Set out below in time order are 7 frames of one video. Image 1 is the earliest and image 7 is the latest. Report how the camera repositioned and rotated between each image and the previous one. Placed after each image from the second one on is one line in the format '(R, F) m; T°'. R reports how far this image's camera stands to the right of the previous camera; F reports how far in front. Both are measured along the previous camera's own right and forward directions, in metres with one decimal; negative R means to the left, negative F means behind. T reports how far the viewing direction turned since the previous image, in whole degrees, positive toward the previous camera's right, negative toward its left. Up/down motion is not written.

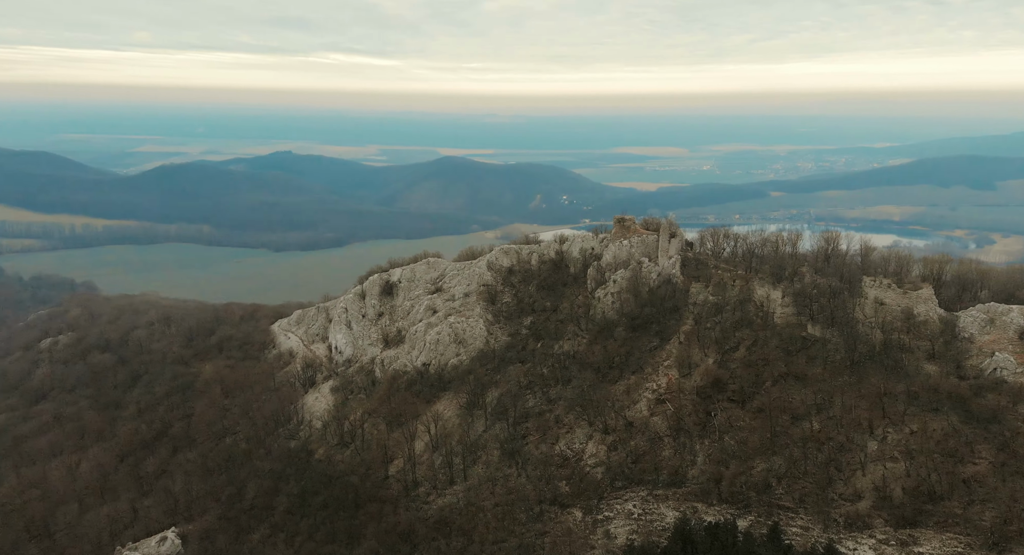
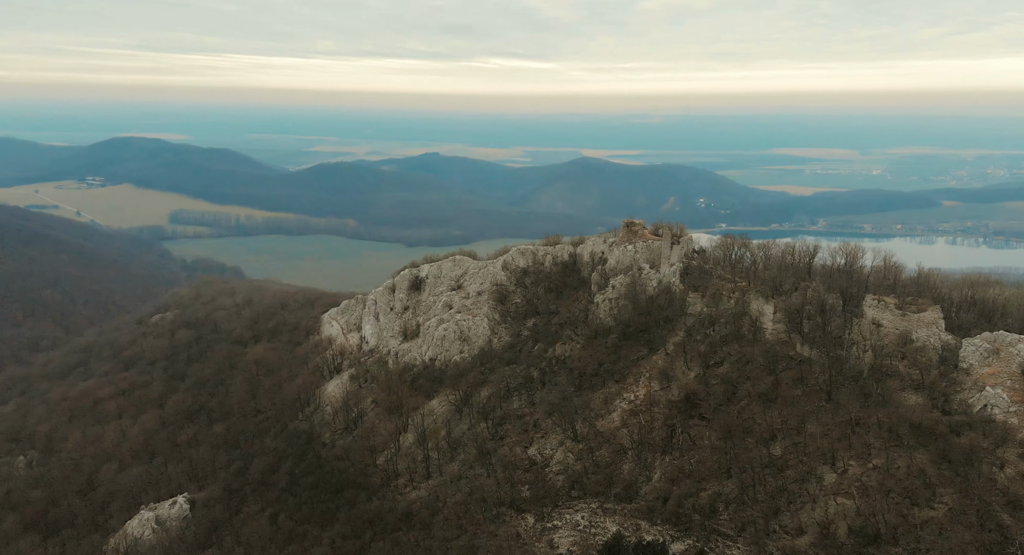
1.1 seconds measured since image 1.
(+8.8, +0.7) m; -12°
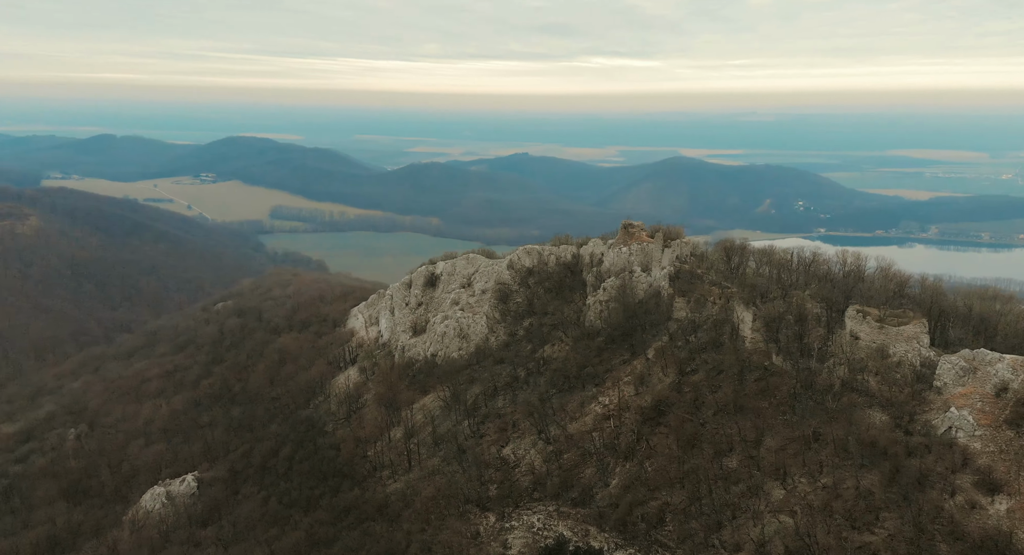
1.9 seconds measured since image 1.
(+6.1, +0.3) m; -8°
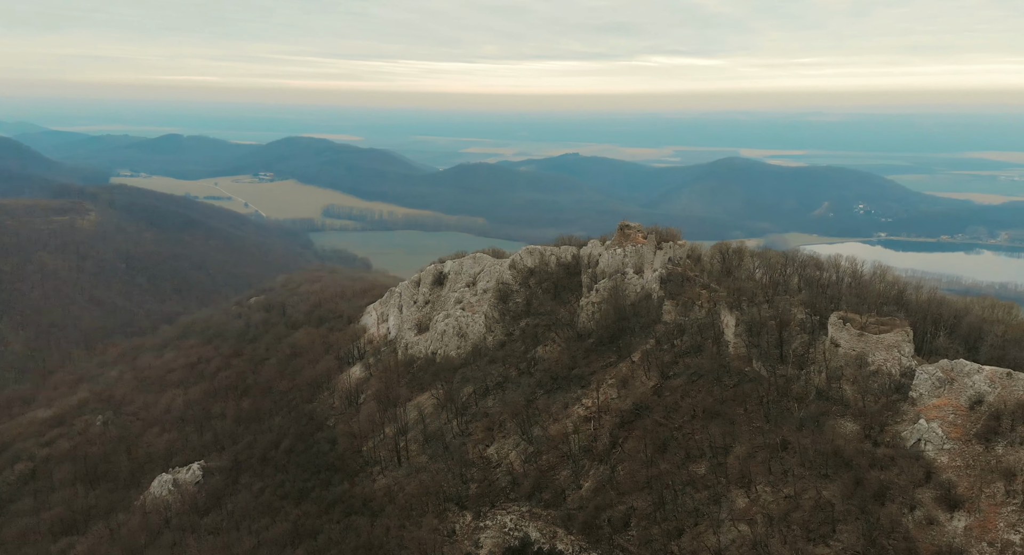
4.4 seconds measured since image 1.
(+3.6, +0.1) m; -4°
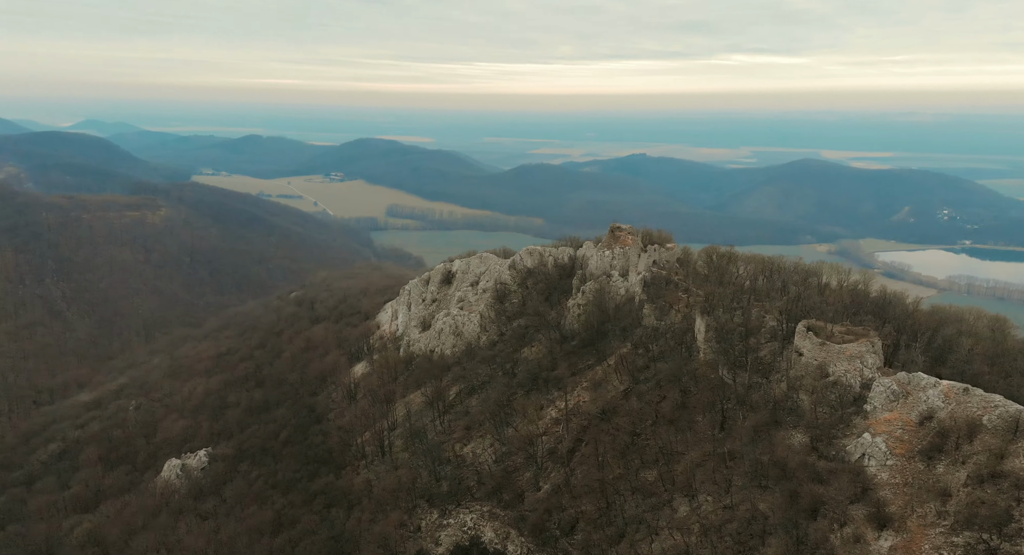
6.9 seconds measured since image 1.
(+4.8, +0.2) m; -6°
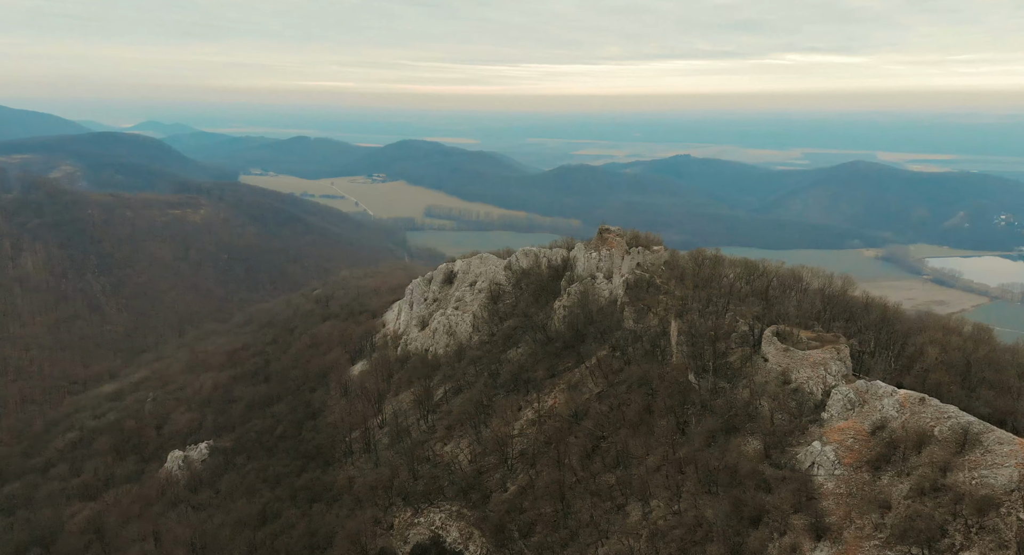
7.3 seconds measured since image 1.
(+3.3, +0.1) m; -4°
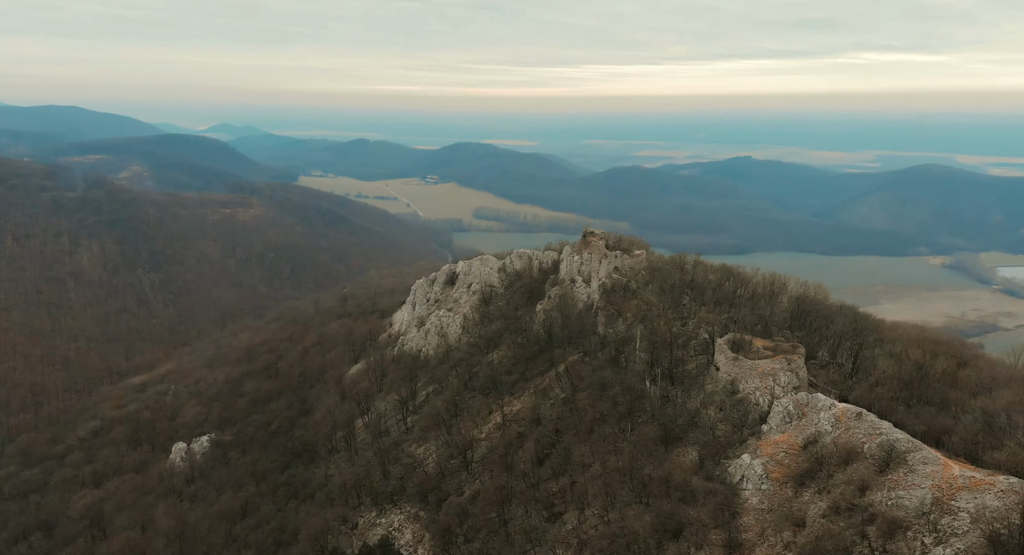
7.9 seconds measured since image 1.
(+4.4, +0.5) m; -5°
